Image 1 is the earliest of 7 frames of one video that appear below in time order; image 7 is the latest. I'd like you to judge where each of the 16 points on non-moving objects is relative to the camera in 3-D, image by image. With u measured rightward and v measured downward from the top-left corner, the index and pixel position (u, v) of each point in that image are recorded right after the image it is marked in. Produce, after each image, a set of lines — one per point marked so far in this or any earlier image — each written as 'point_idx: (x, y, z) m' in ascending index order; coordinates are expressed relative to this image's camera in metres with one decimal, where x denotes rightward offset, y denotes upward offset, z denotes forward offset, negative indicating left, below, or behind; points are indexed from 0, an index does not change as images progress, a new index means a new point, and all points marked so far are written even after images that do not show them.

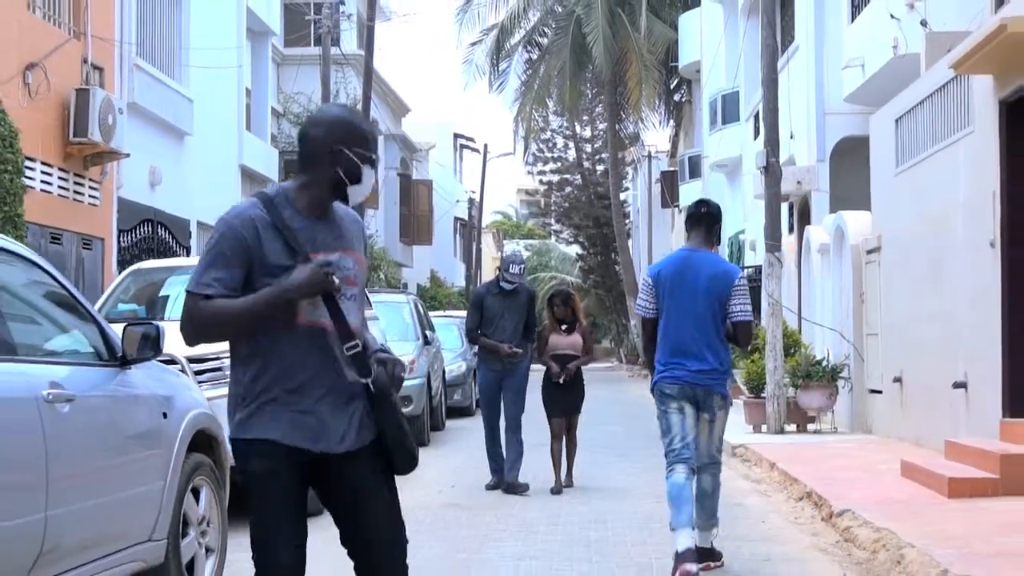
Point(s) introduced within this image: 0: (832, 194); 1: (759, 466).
0: (+4.0, +1.1, +18.4) m
1: (+2.0, -1.4, +11.8) m
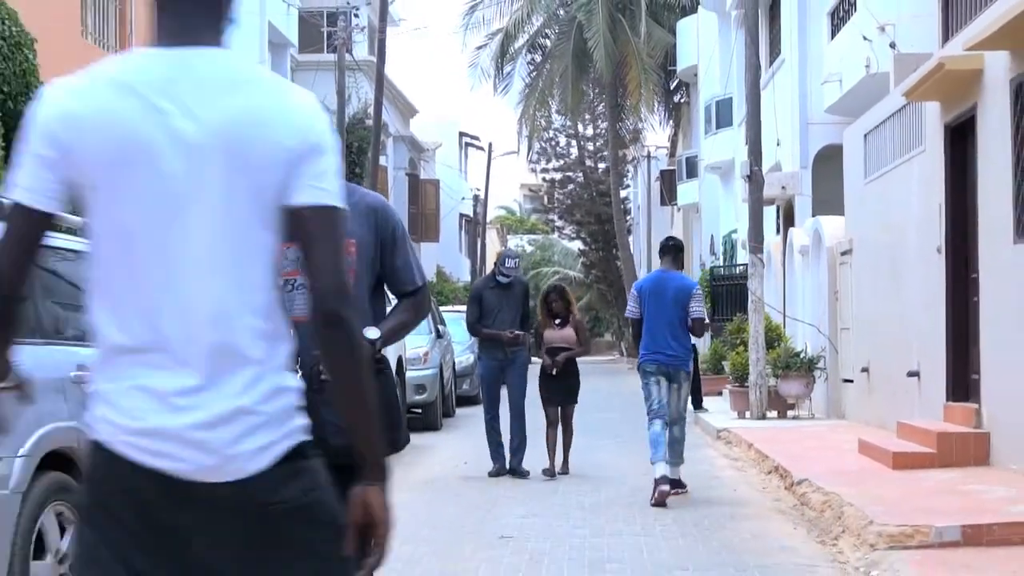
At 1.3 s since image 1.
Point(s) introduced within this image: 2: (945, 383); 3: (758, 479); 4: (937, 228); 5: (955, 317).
0: (+4.0, +1.2, +19.8) m
1: (+2.0, -1.4, +13.2) m
2: (+3.2, -0.7, +10.8) m
3: (+1.8, -1.4, +10.8) m
4: (+3.2, +0.5, +11.2) m
5: (+3.3, -0.2, +10.9) m
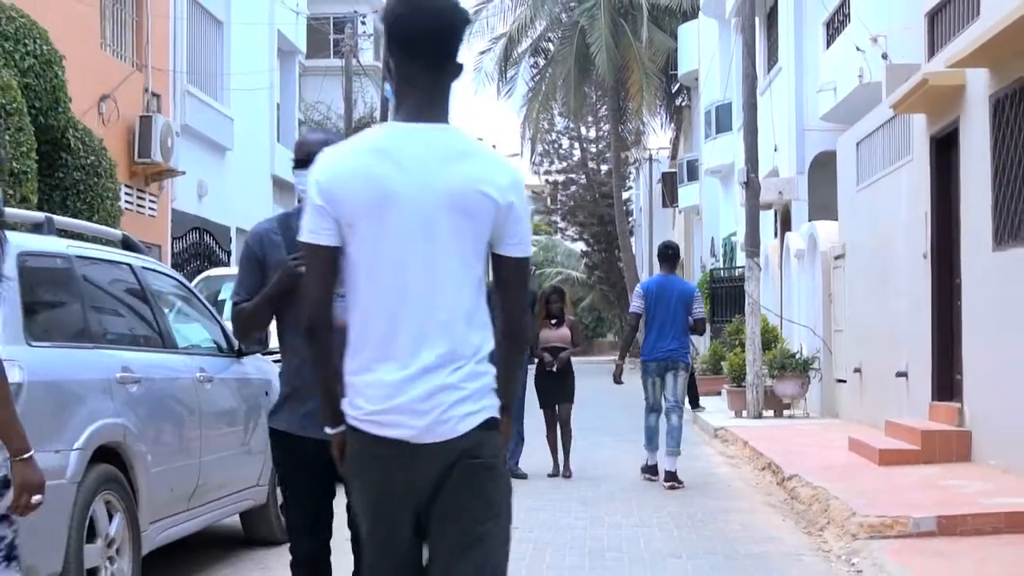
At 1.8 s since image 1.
0: (+4.1, +1.2, +20.3) m
1: (+2.1, -1.5, +13.7) m
2: (+3.2, -0.7, +11.3) m
3: (+1.8, -1.4, +11.3) m
4: (+3.3, +0.4, +11.7) m
5: (+3.3, -0.3, +11.3) m
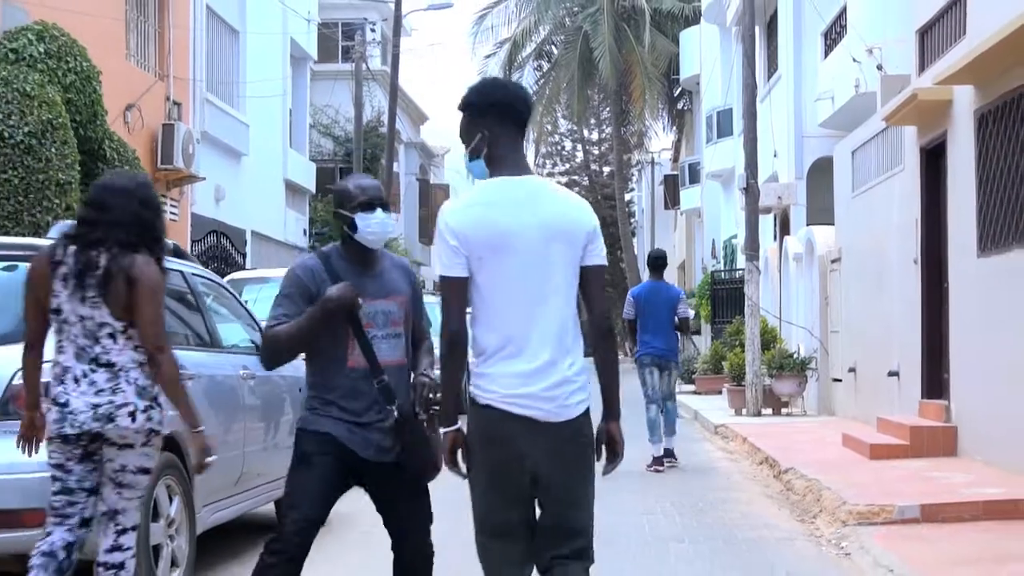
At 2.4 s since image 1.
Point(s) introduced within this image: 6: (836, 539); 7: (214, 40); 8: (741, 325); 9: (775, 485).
0: (+4.2, +1.1, +20.9) m
1: (+2.1, -1.5, +14.3) m
2: (+3.3, -0.8, +11.9) m
3: (+1.9, -1.5, +11.9) m
4: (+3.3, +0.4, +12.3) m
5: (+3.4, -0.3, +11.9) m
6: (+1.7, -1.4, +8.0) m
7: (-3.7, +3.1, +18.6) m
8: (+3.1, -0.5, +19.8) m
9: (+1.9, -1.4, +10.6) m
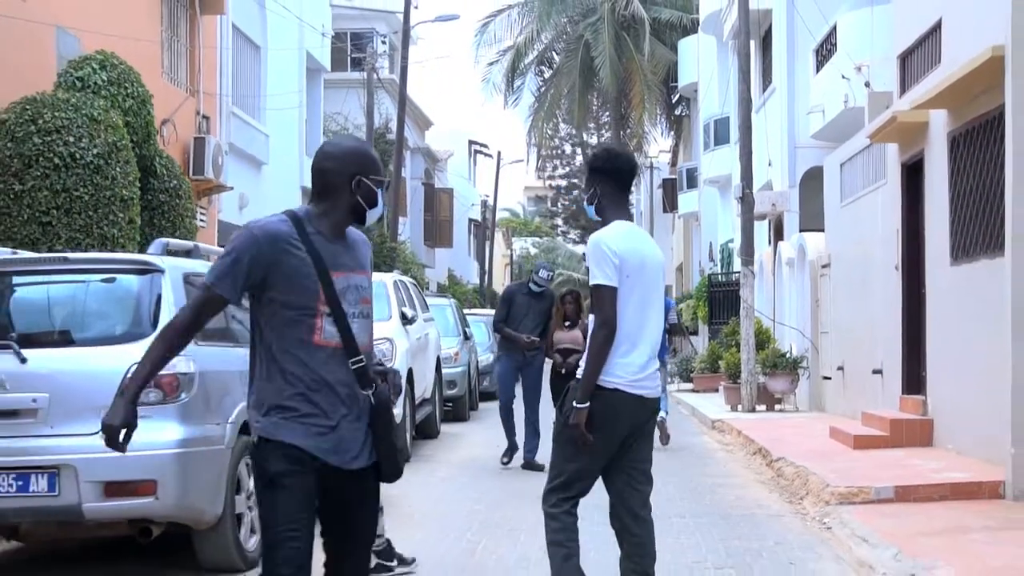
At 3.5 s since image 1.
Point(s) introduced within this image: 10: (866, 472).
0: (+4.3, +1.1, +22.0) m
1: (+2.3, -1.5, +15.4) m
2: (+3.4, -0.8, +13.0) m
3: (+2.0, -1.5, +13.0) m
4: (+3.5, +0.4, +13.4) m
5: (+3.5, -0.3, +13.0) m
6: (+1.9, -1.4, +9.0) m
7: (-3.6, +3.1, +19.6) m
8: (+3.2, -0.5, +20.9) m
9: (+2.0, -1.5, +11.7) m
10: (+2.5, -1.3, +10.3) m
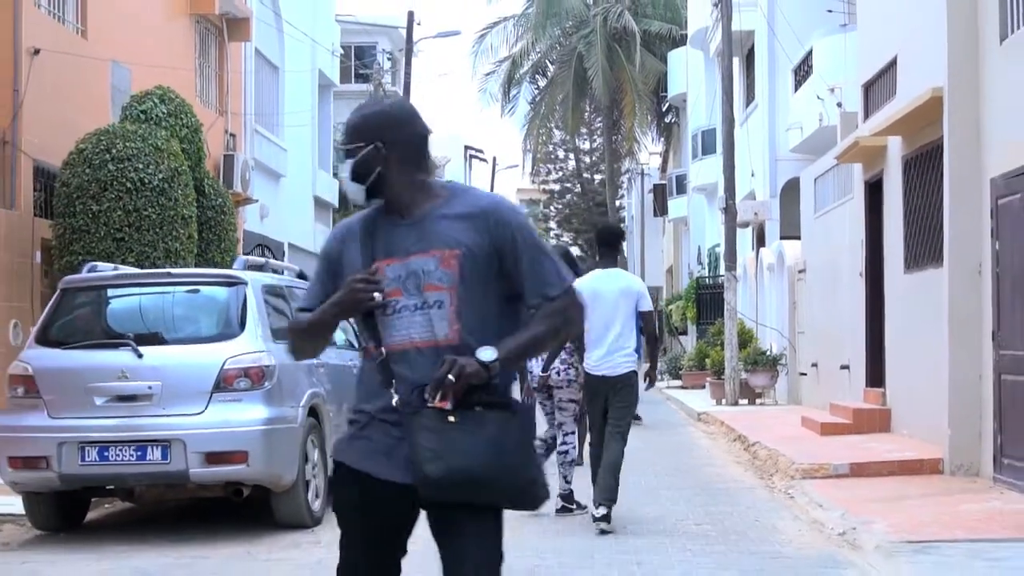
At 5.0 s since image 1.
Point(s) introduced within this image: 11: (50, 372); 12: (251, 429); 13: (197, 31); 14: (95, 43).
0: (+4.3, +1.0, +23.6) m
1: (+2.3, -1.6, +17.0) m
2: (+3.5, -0.8, +14.6) m
3: (+2.1, -1.5, +14.6) m
4: (+3.5, +0.3, +15.0) m
5: (+3.6, -0.4, +14.6) m
6: (+2.0, -1.4, +10.6) m
7: (-3.6, +3.0, +21.2) m
8: (+3.2, -0.6, +22.5) m
9: (+2.1, -1.5, +13.3) m
10: (+2.5, -1.3, +11.9) m
11: (-2.5, -0.5, +8.0) m
12: (-1.4, -0.7, +7.8) m
13: (-3.8, +3.1, +18.0) m
14: (-4.0, +2.4, +14.3) m
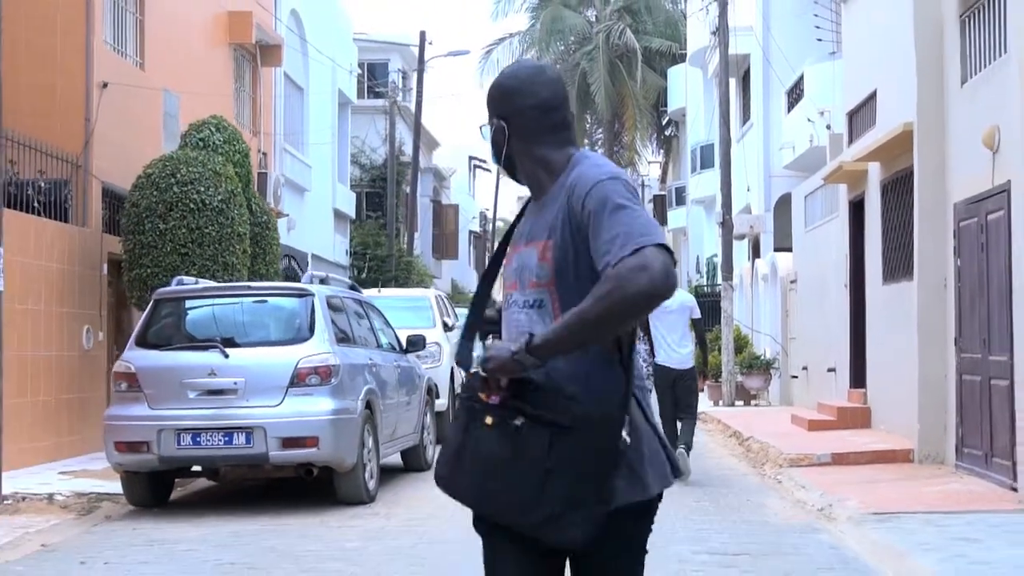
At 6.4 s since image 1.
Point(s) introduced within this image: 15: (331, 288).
0: (+4.5, +0.9, +25.0) m
1: (+2.5, -1.7, +18.4) m
2: (+3.7, -1.0, +16.1) m
3: (+2.3, -1.6, +16.0) m
4: (+3.7, +0.2, +16.4) m
5: (+3.7, -0.5, +16.1) m
6: (+2.1, -1.5, +12.1) m
7: (-3.4, +2.9, +22.6) m
8: (+3.3, -0.7, +23.9) m
9: (+2.3, -1.6, +14.7) m
10: (+2.7, -1.4, +13.3) m
11: (-2.3, -0.5, +9.4) m
12: (-1.2, -0.8, +9.3) m
13: (-3.7, +3.0, +19.5) m
14: (-3.9, +2.3, +15.8) m
15: (-1.3, 0.0, +10.8) m
